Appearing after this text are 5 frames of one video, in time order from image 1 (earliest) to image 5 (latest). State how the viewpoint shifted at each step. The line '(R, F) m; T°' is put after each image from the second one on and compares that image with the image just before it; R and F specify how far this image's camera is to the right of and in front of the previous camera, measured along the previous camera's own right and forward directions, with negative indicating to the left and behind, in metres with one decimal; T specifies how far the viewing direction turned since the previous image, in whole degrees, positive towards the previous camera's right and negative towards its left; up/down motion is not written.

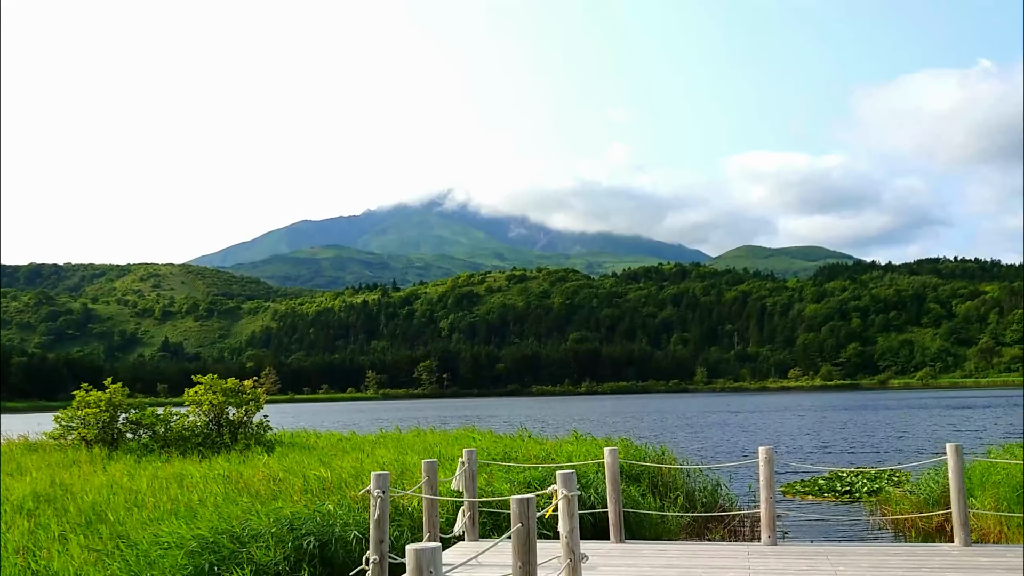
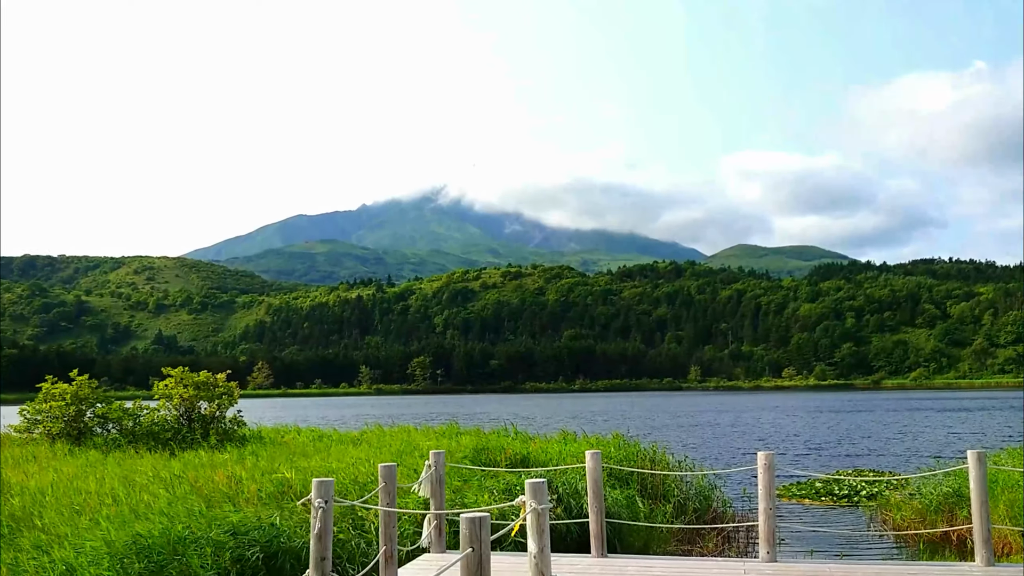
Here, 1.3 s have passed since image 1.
(+0.1, +0.6) m; 0°
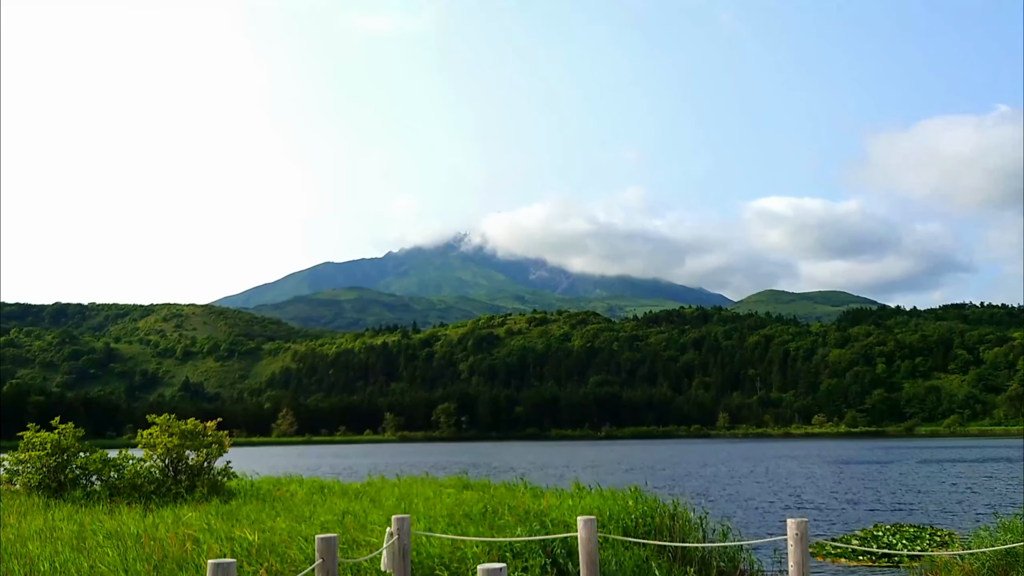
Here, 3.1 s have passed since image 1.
(+0.3, +0.9) m; -2°
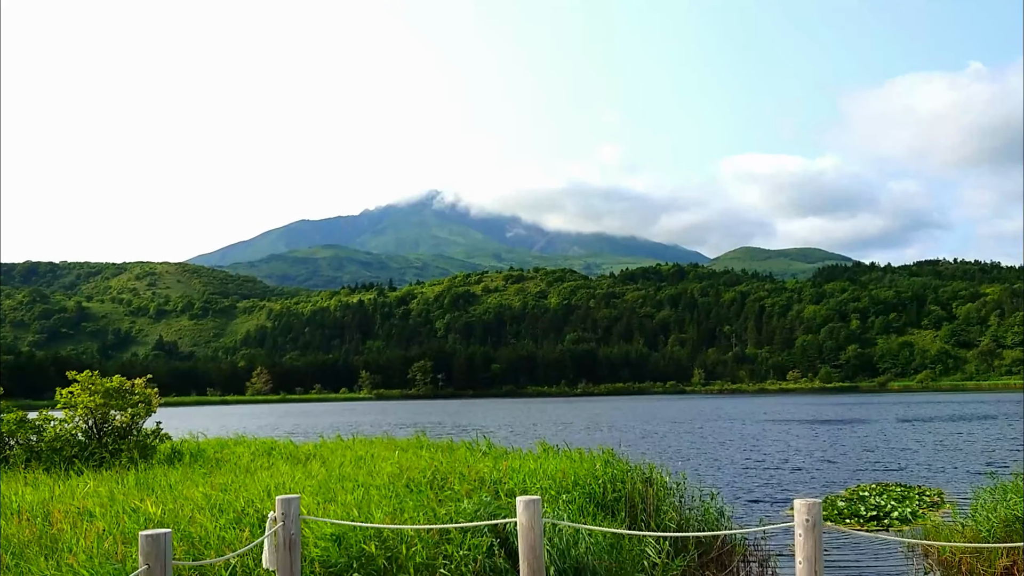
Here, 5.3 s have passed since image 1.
(+0.2, +1.1) m; +1°
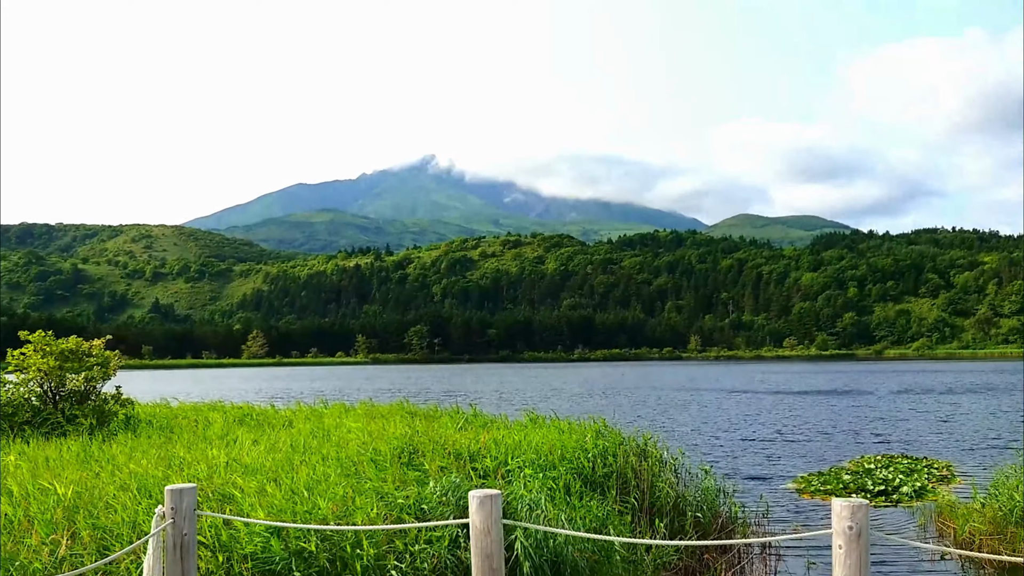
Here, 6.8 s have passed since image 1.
(+0.1, +0.8) m; 0°
